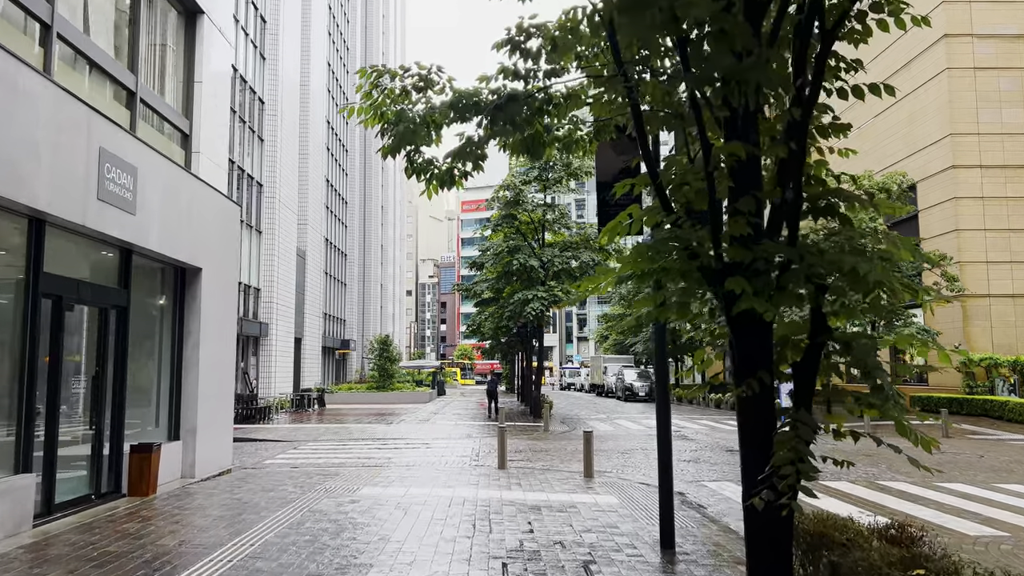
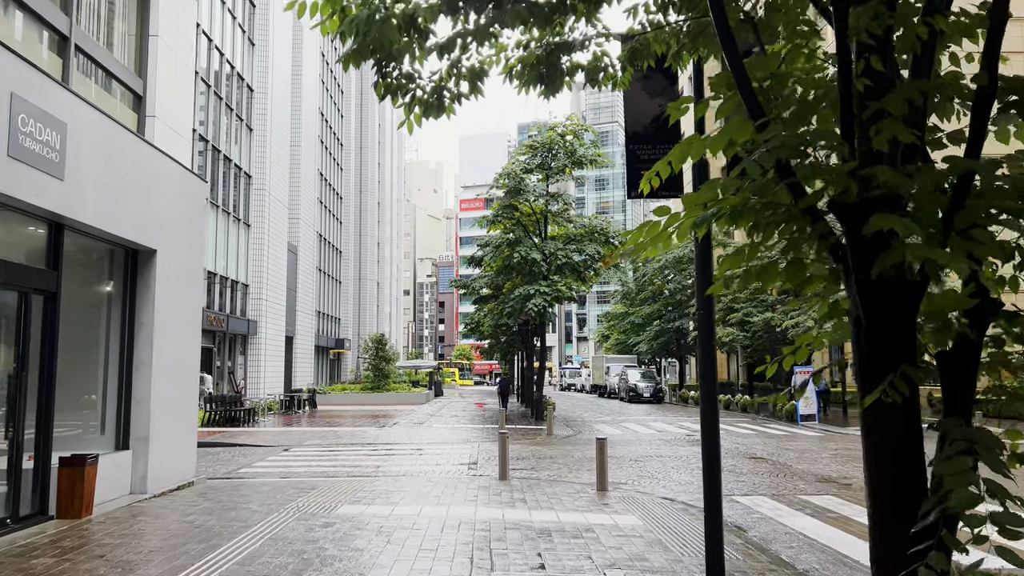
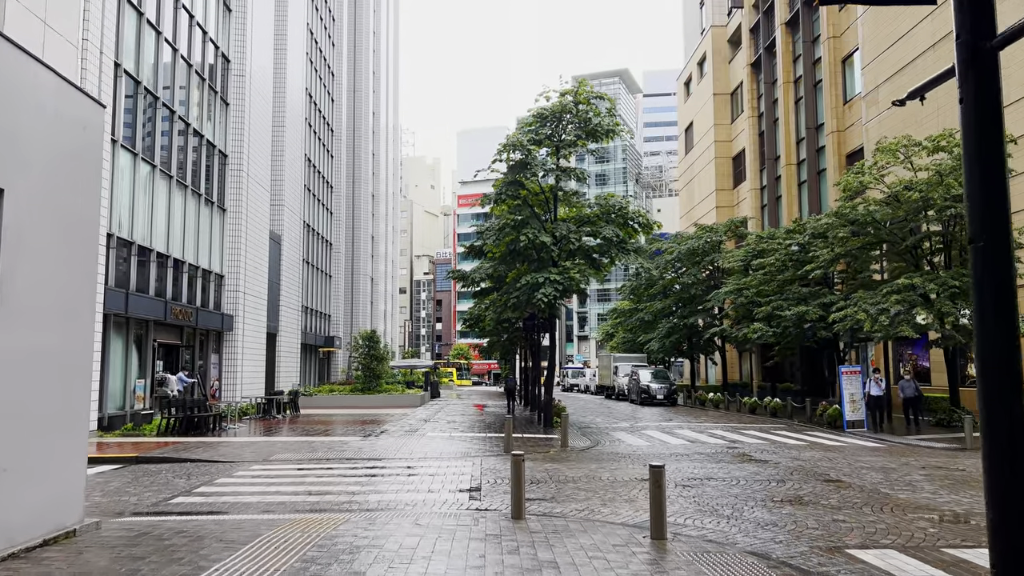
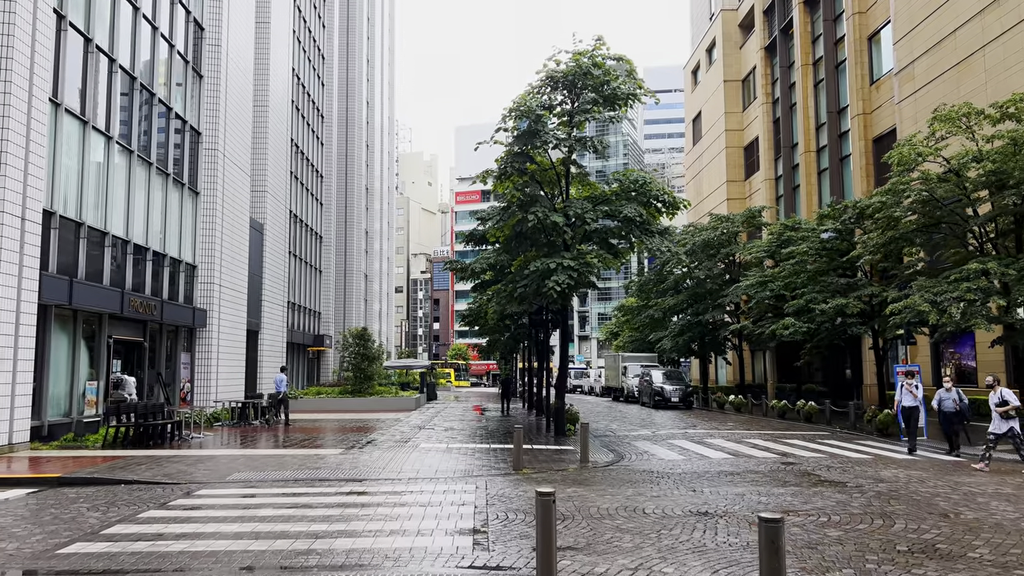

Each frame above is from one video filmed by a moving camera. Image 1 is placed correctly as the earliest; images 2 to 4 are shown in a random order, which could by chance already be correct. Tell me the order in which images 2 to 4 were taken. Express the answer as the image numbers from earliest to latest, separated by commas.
2, 3, 4
